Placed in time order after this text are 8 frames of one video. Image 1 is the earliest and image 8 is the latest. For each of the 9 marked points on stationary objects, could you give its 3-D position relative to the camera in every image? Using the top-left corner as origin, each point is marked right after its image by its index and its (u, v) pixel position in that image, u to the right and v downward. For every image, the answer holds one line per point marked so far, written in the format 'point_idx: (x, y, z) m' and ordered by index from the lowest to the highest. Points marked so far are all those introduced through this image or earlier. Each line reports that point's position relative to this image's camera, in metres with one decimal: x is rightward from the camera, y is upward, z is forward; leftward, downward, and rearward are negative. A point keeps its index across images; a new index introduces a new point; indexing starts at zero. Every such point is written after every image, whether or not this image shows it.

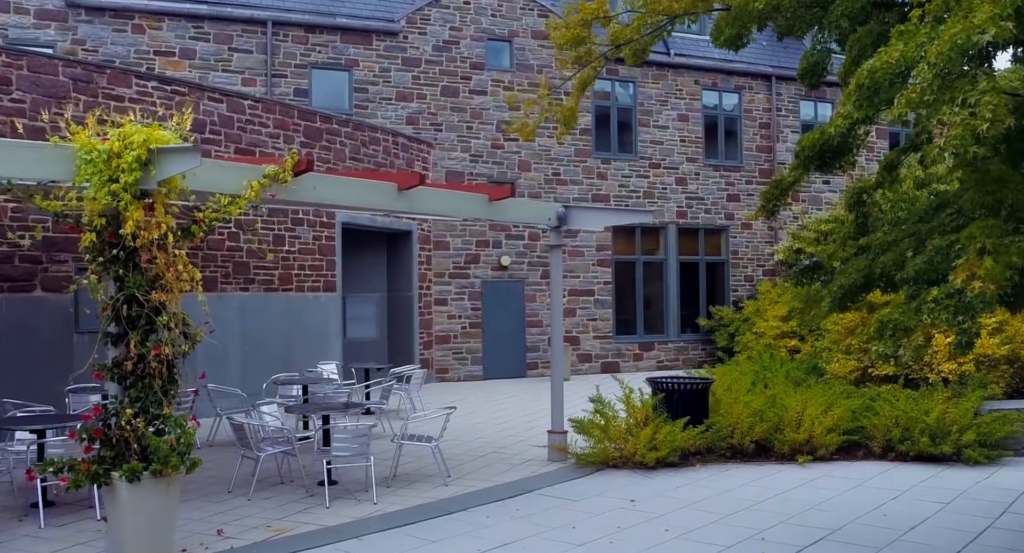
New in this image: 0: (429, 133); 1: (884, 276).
0: (-1.3, +2.2, +14.9) m
1: (+1.7, 0.0, +4.4) m
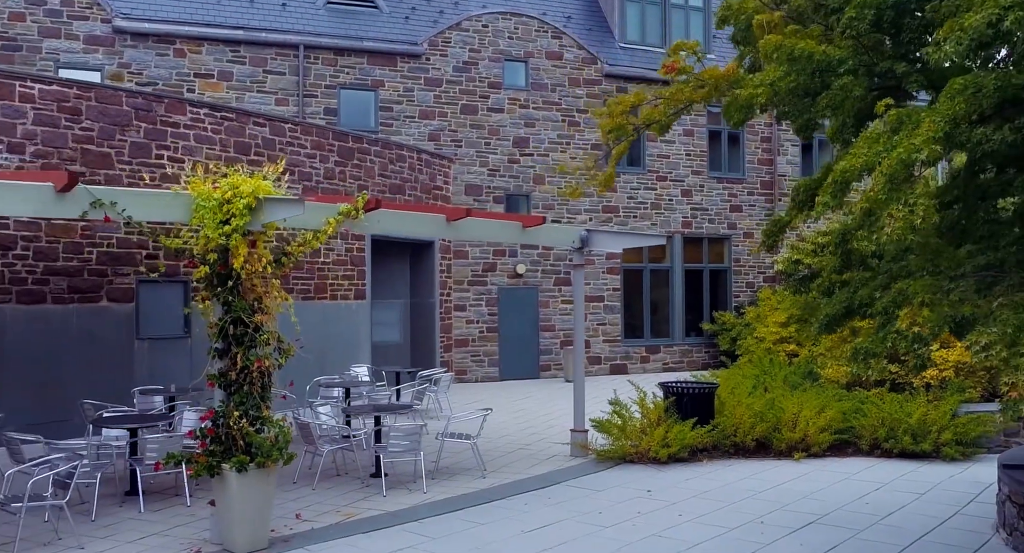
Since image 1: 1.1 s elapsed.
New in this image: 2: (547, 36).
0: (-1.0, +2.1, +15.8) m
1: (+1.9, -0.2, +5.3) m
2: (+0.6, +4.1, +16.6) m
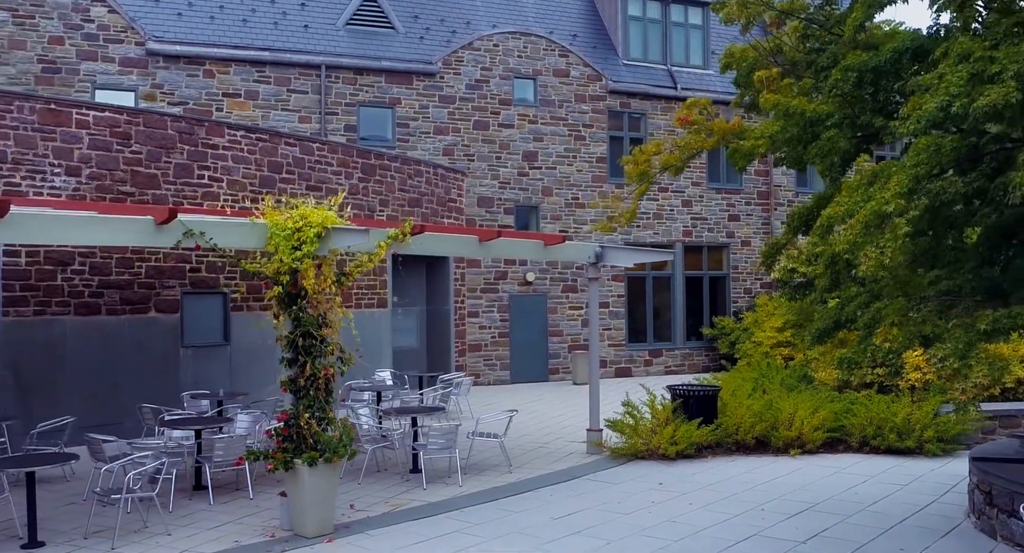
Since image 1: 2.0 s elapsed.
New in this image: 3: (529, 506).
0: (-0.8, +1.9, +16.6) m
1: (+2.1, -0.3, +6.2) m
2: (+0.8, +4.0, +17.4) m
3: (+0.1, -1.8, +7.5) m
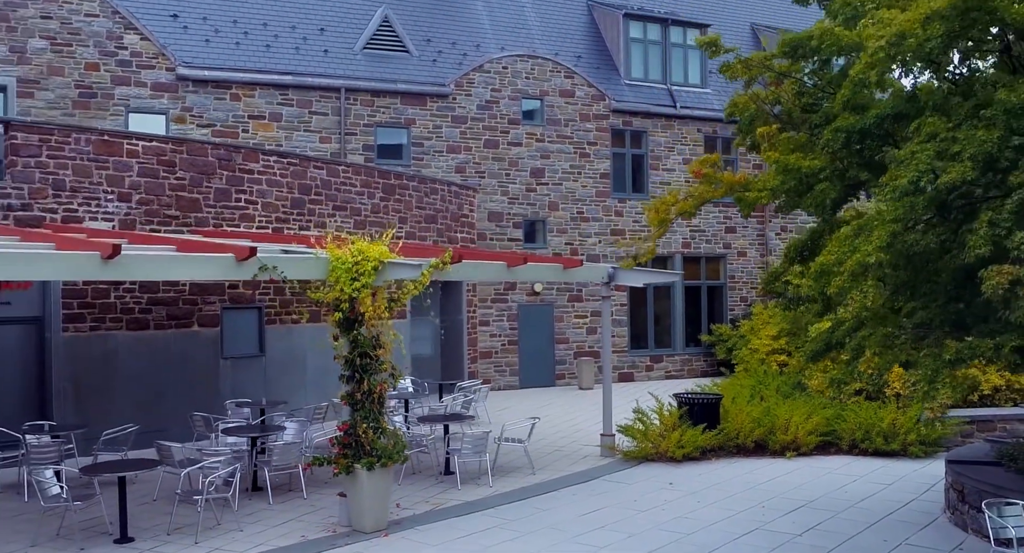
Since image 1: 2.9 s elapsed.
0: (-0.7, +1.8, +17.5) m
1: (+2.4, -0.5, +7.1) m
2: (+0.9, +3.8, +18.3) m
3: (+0.4, -2.0, +8.4) m
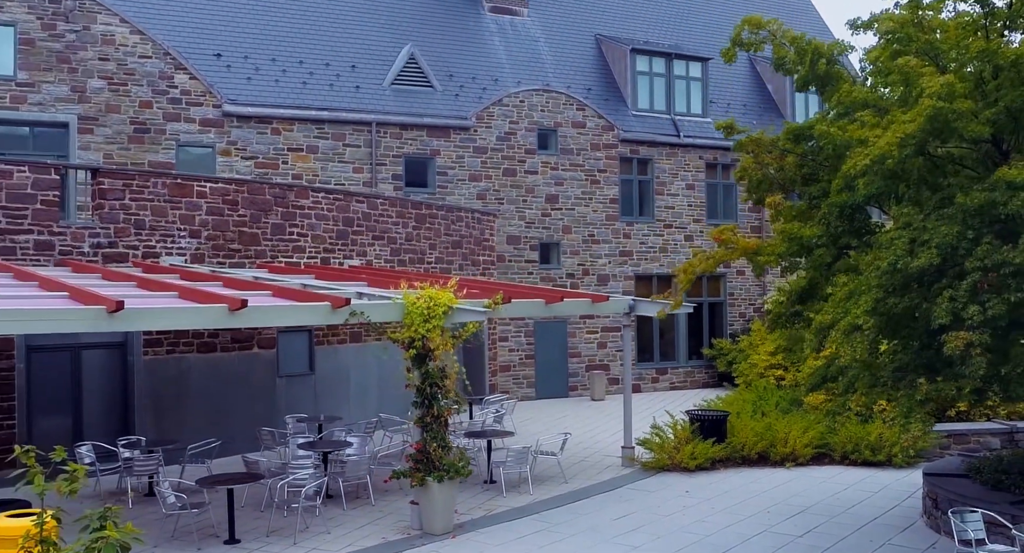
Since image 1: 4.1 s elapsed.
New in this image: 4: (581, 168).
0: (-0.3, +1.4, +18.9) m
1: (+2.8, -0.9, +8.5) m
2: (+1.2, +3.4, +19.7) m
3: (+0.8, -2.4, +9.7) m
4: (+1.4, +2.2, +19.8) m
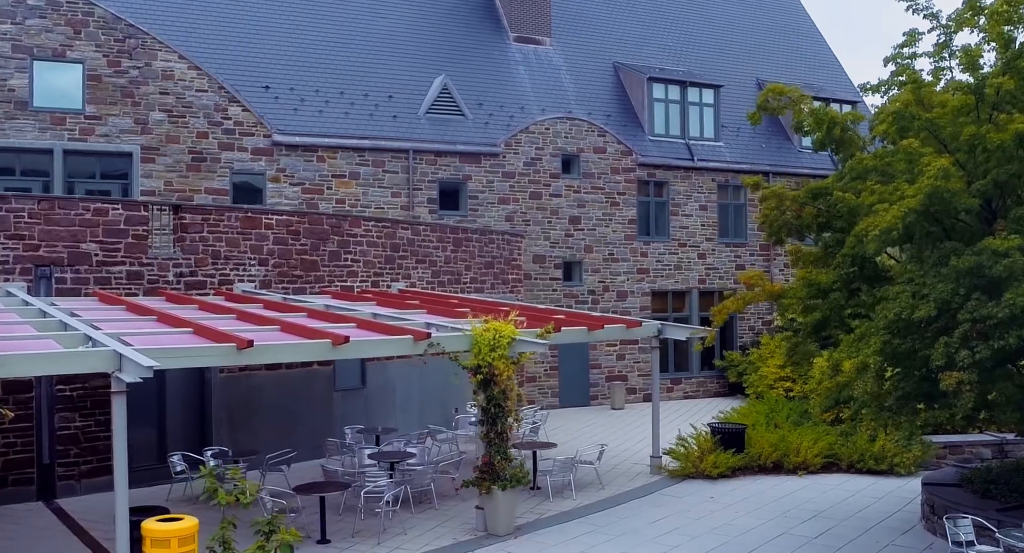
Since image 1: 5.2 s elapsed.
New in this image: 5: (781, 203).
0: (+0.2, +1.0, +20.2) m
1: (+3.4, -1.2, +9.8) m
2: (+1.8, +3.1, +21.0) m
3: (+1.3, -2.7, +11.1) m
4: (+2.0, +1.9, +21.1) m
5: (+2.9, +0.8, +10.5) m
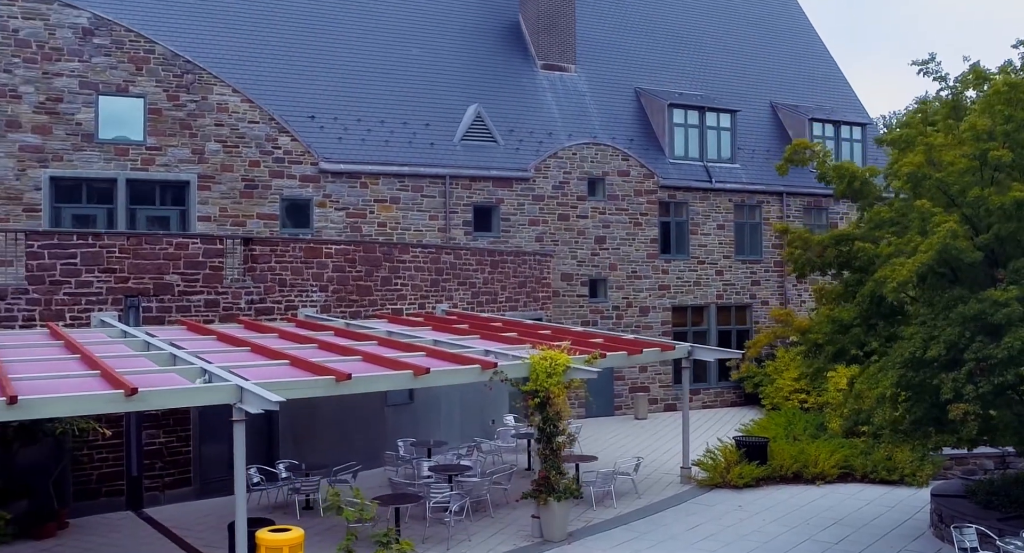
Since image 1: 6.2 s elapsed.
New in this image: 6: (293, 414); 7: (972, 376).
0: (+0.9, +0.6, +21.4) m
1: (+4.0, -1.6, +11.0) m
2: (+2.4, +2.7, +22.2) m
3: (+2.0, -3.1, +12.3) m
4: (+2.6, +1.5, +22.3) m
5: (+3.6, +0.4, +11.7) m
6: (-3.3, -2.1, +14.7) m
7: (+4.2, -0.9, +8.9) m
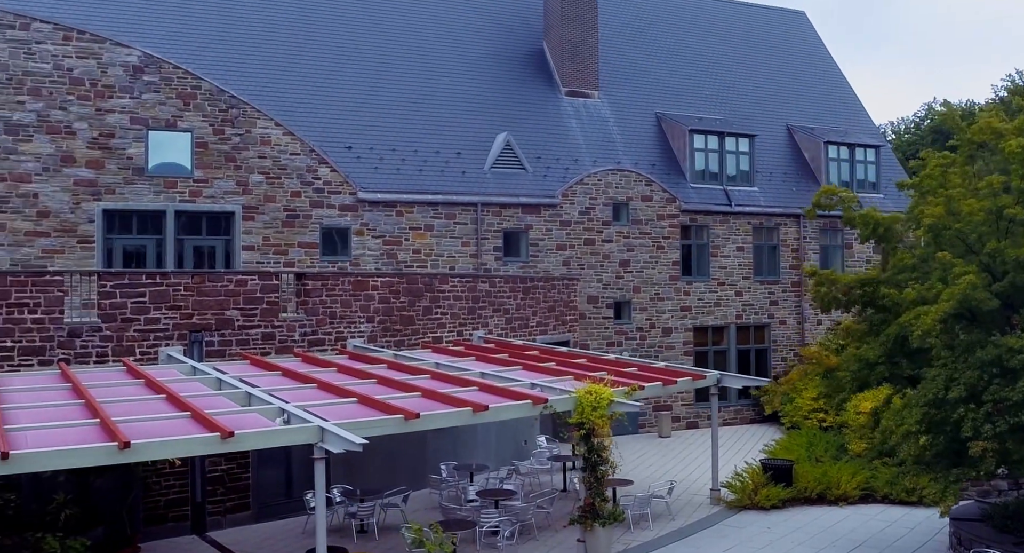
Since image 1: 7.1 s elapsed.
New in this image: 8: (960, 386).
0: (+1.5, +0.1, +22.3) m
1: (+4.6, -2.1, +11.8) m
2: (+3.1, +2.2, +23.0) m
3: (+2.6, -3.6, +13.1) m
4: (+3.3, +1.0, +23.1) m
5: (+4.2, -0.1, +12.5) m
6: (-2.7, -2.6, +15.5) m
7: (+4.8, -1.4, +9.6) m
8: (+4.6, -1.1, +9.8) m
